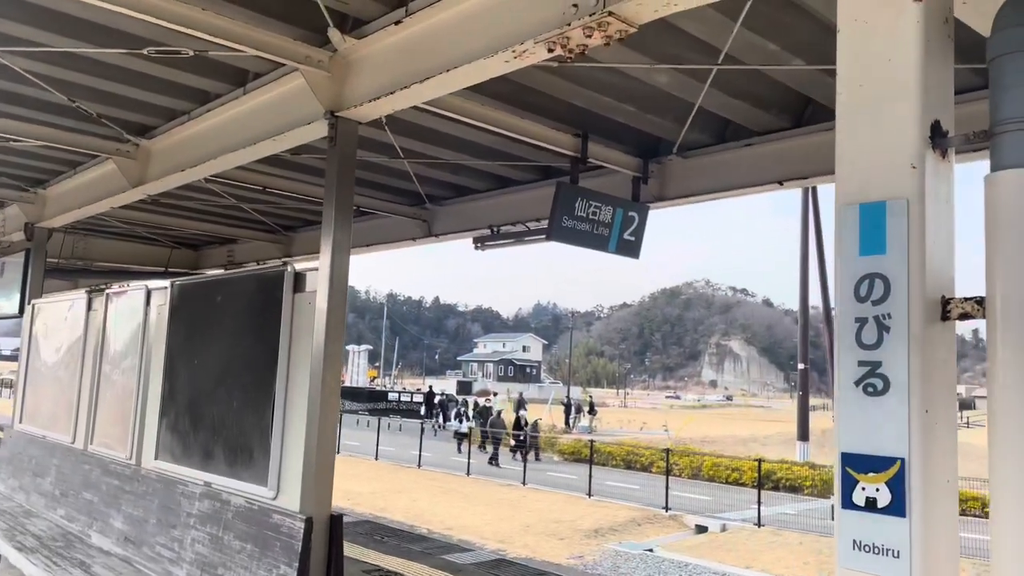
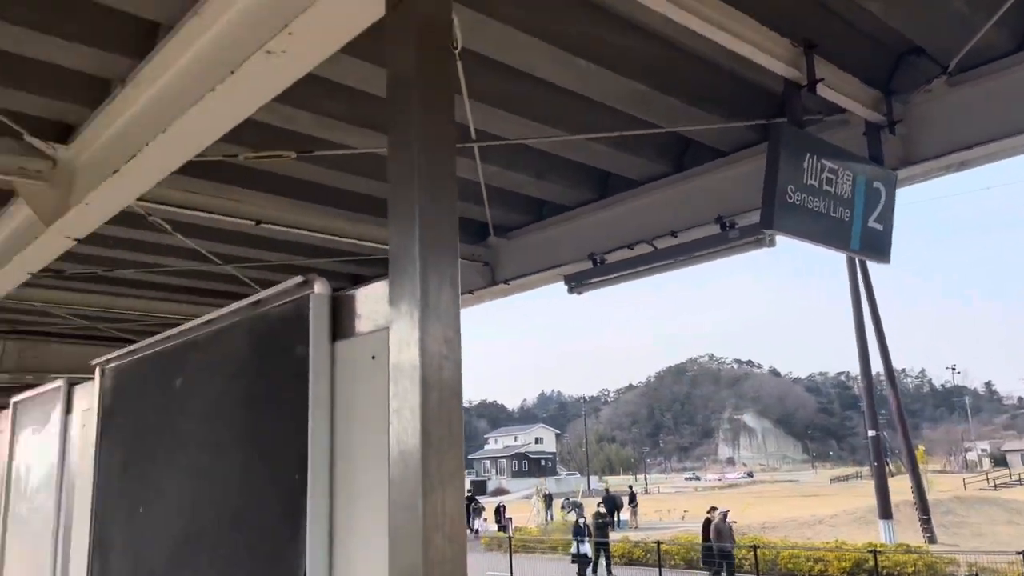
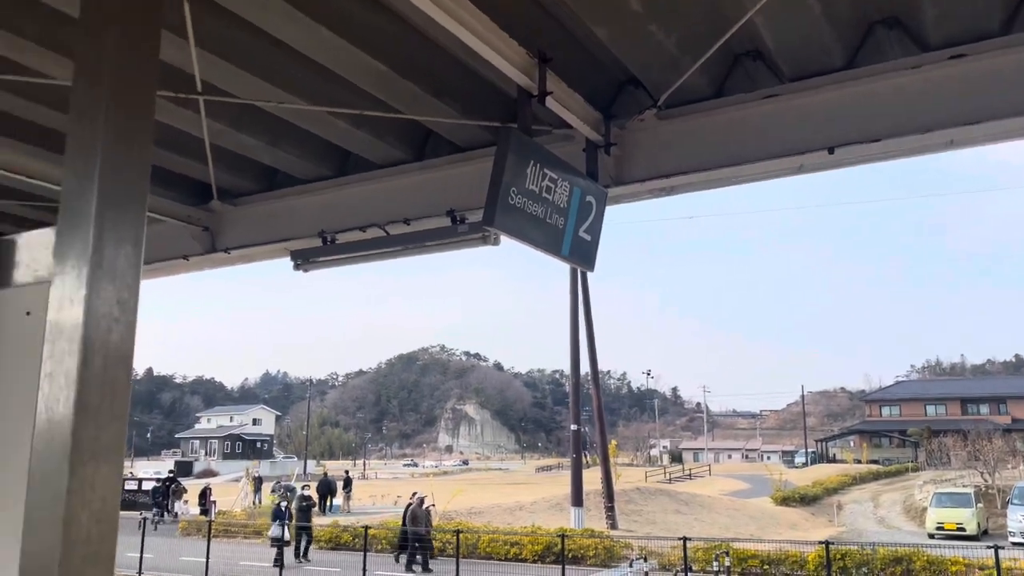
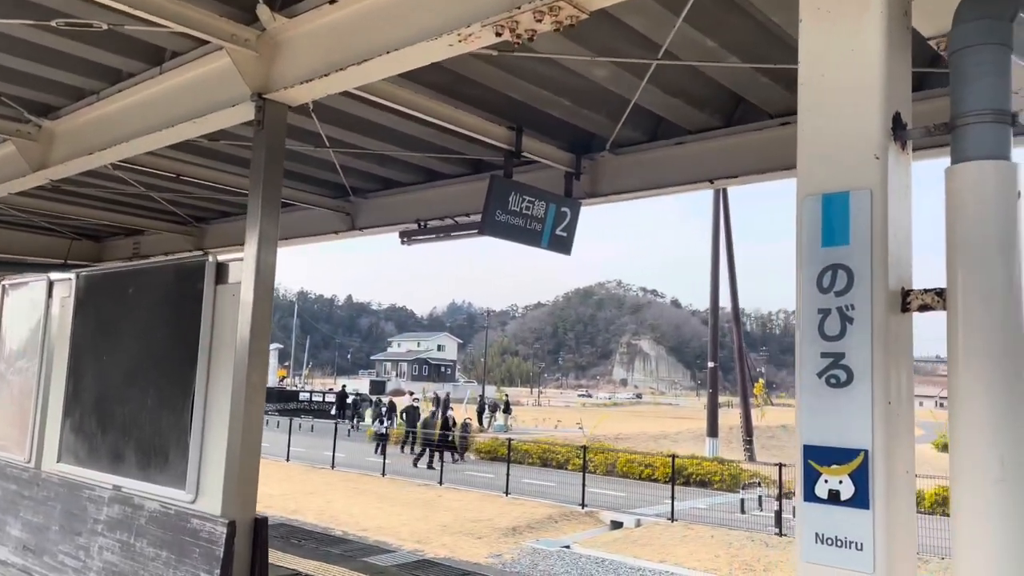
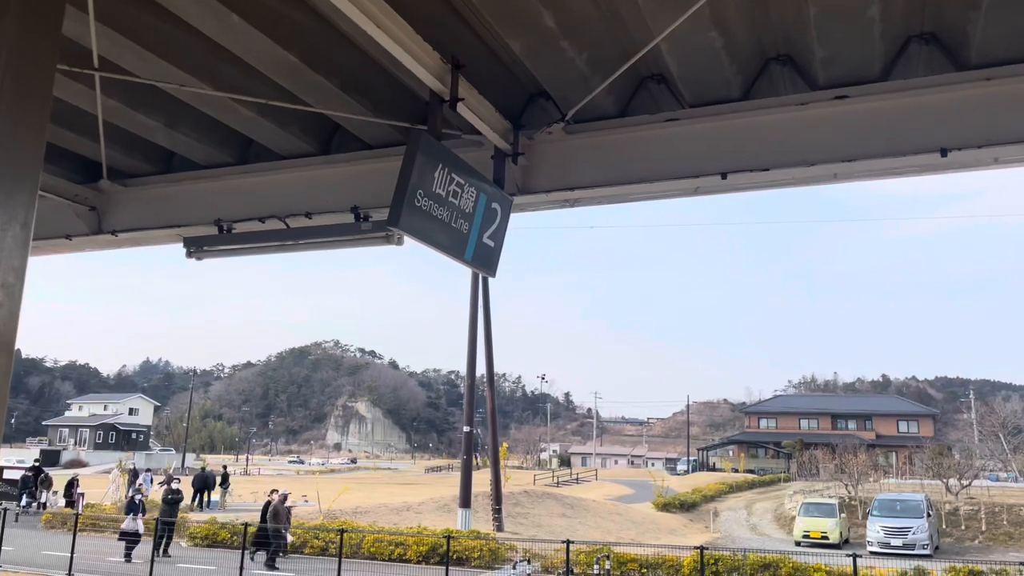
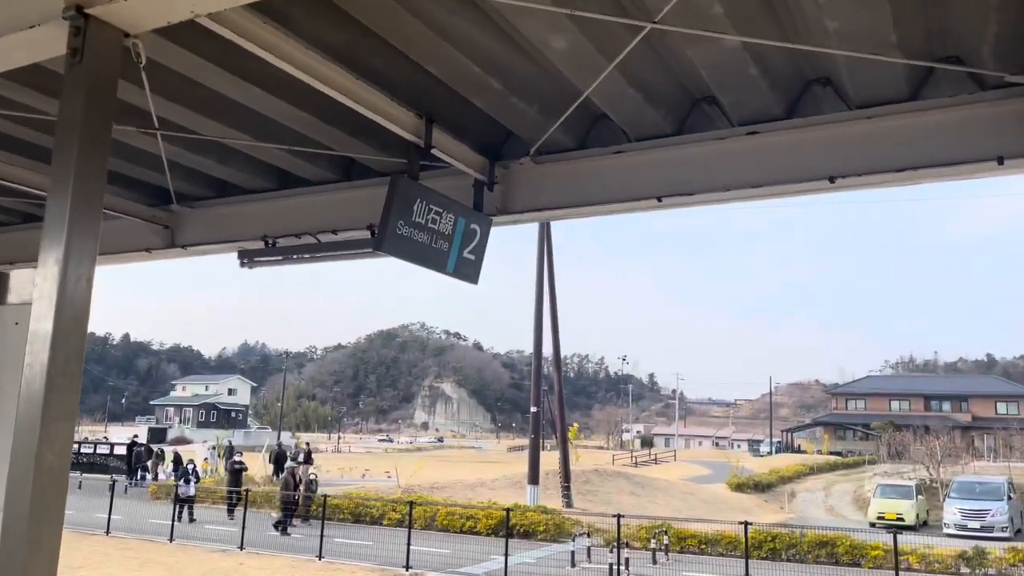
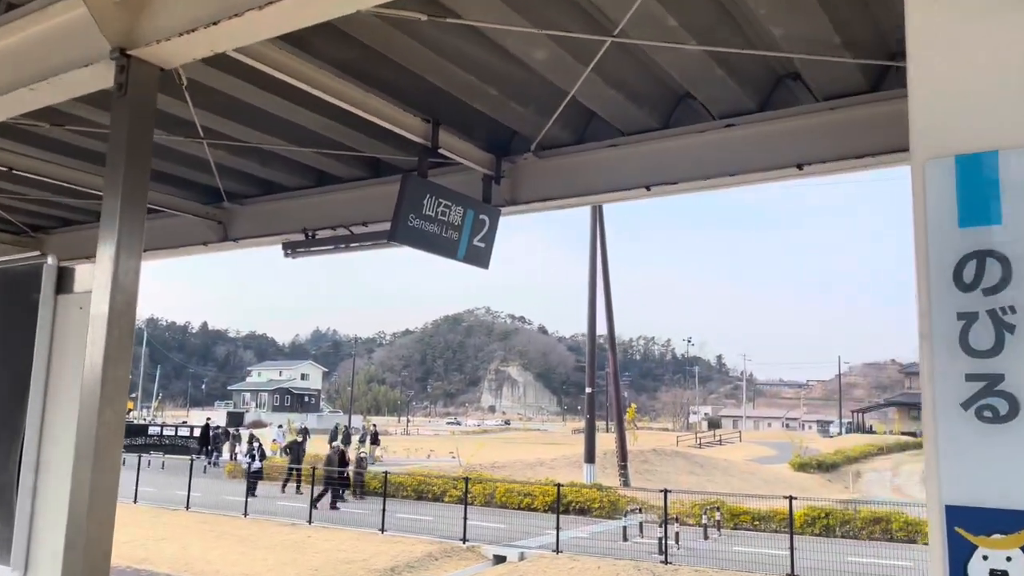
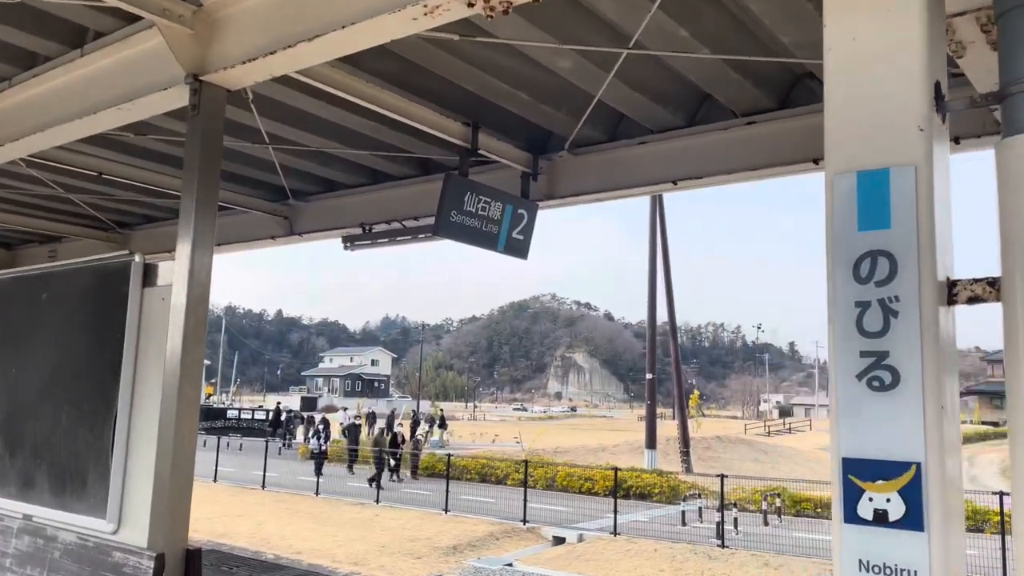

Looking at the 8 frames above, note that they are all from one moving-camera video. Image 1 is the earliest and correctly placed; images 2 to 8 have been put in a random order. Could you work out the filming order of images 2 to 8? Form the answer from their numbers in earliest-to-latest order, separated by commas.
4, 8, 7, 6, 5, 3, 2
